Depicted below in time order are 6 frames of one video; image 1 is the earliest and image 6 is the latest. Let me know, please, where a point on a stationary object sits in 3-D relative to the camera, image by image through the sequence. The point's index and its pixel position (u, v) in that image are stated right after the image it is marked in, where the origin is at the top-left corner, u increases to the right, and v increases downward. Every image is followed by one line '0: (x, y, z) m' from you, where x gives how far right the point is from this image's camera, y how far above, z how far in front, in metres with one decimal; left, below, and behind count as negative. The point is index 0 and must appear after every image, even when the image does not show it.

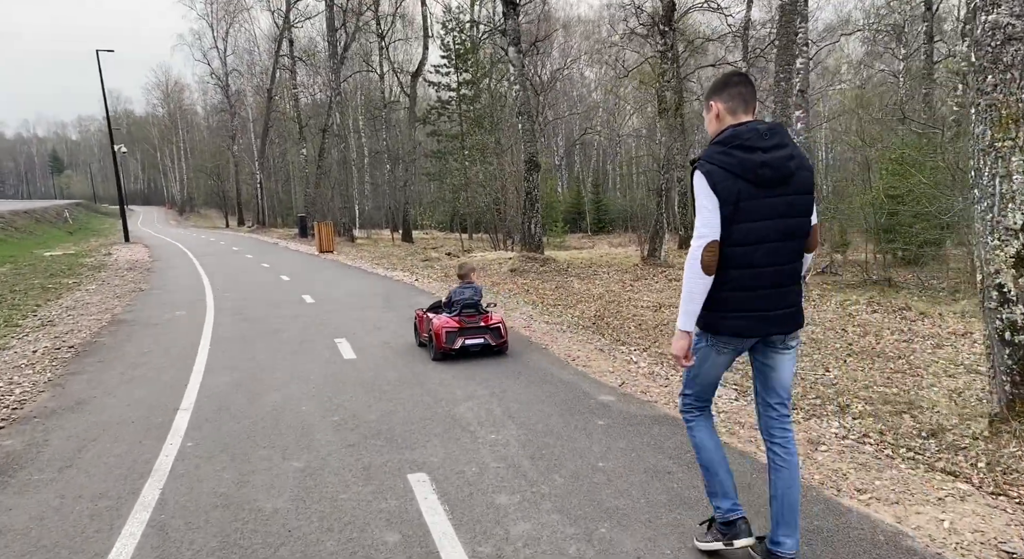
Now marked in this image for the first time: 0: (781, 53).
0: (+5.0, +4.2, +13.9) m
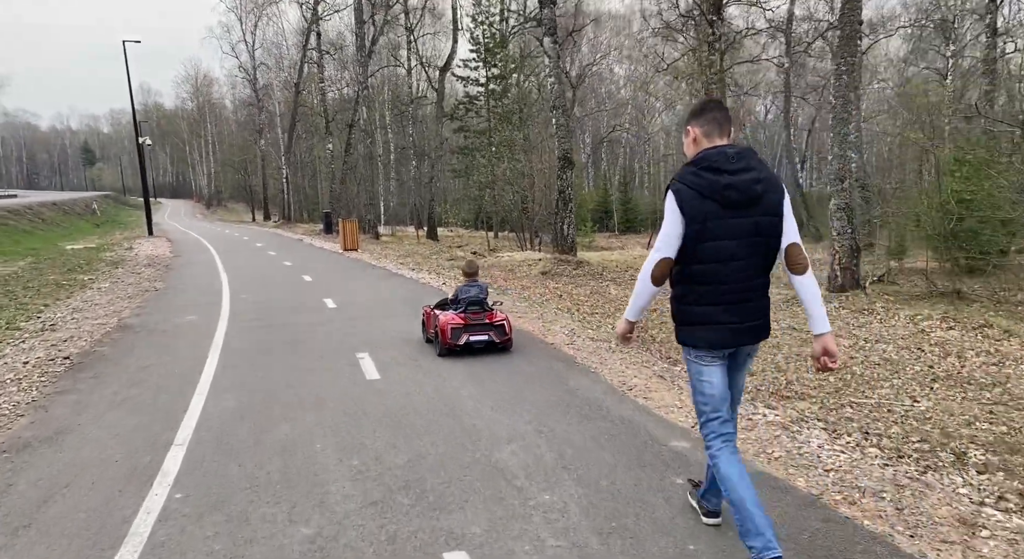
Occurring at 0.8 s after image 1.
0: (+5.7, +4.1, +12.8) m
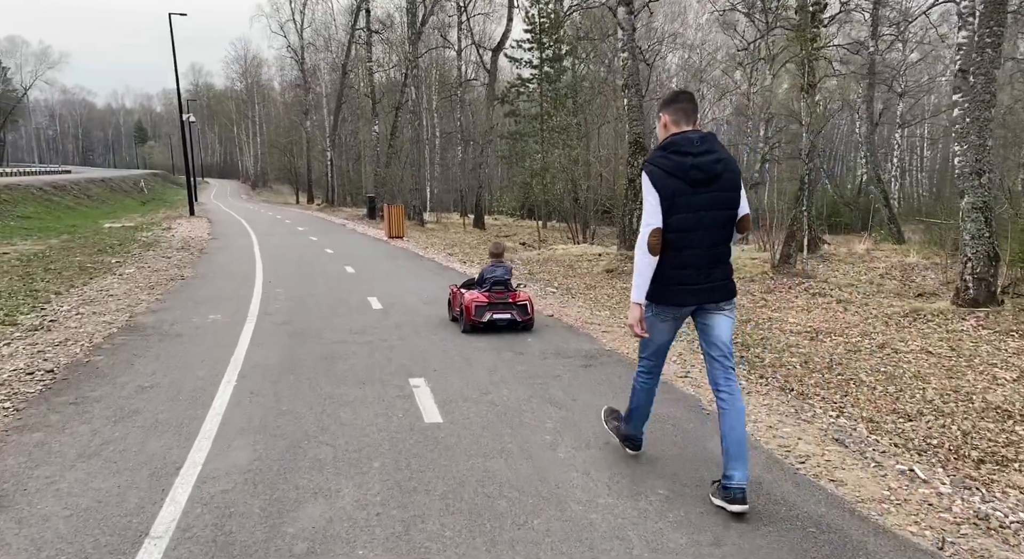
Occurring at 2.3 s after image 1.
0: (+6.9, +3.9, +10.7) m
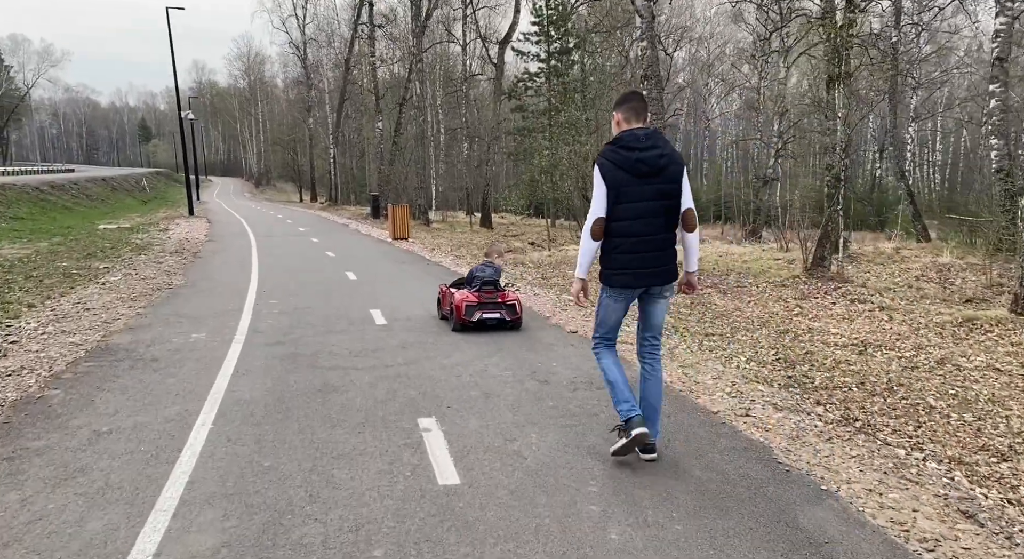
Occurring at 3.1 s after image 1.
0: (+7.1, +3.8, +9.7) m
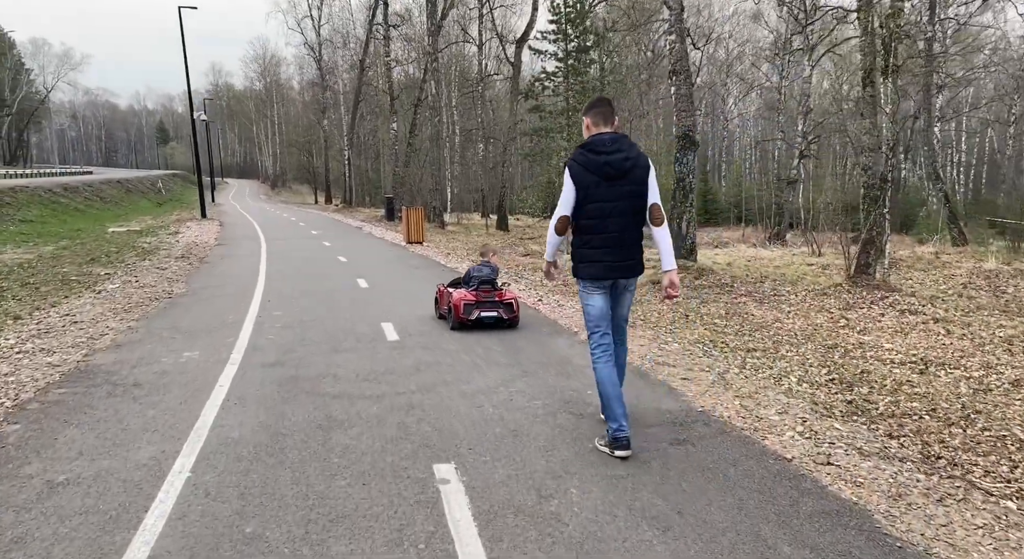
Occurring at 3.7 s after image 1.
0: (+7.4, +3.6, +8.7) m
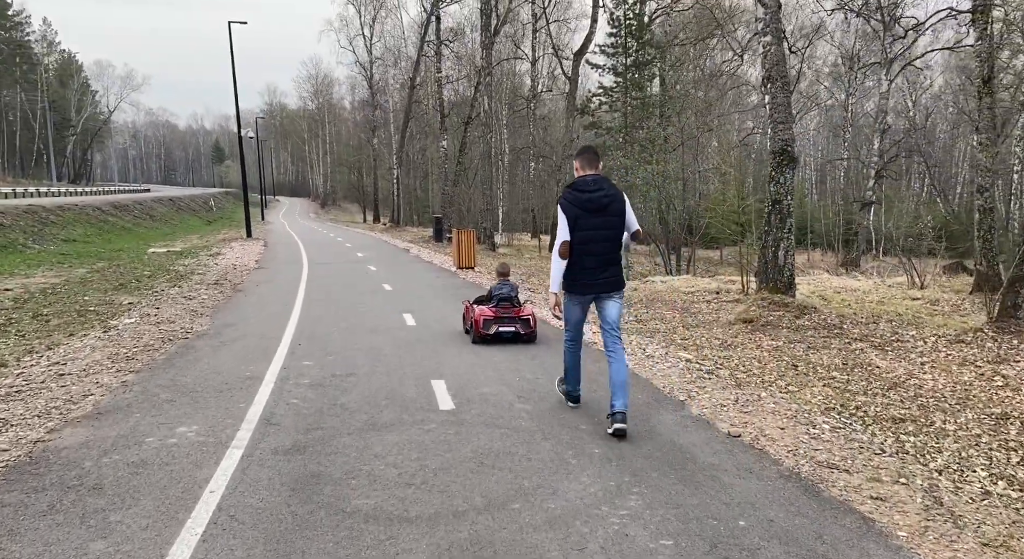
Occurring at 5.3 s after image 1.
0: (+8.2, +3.1, +6.6) m
